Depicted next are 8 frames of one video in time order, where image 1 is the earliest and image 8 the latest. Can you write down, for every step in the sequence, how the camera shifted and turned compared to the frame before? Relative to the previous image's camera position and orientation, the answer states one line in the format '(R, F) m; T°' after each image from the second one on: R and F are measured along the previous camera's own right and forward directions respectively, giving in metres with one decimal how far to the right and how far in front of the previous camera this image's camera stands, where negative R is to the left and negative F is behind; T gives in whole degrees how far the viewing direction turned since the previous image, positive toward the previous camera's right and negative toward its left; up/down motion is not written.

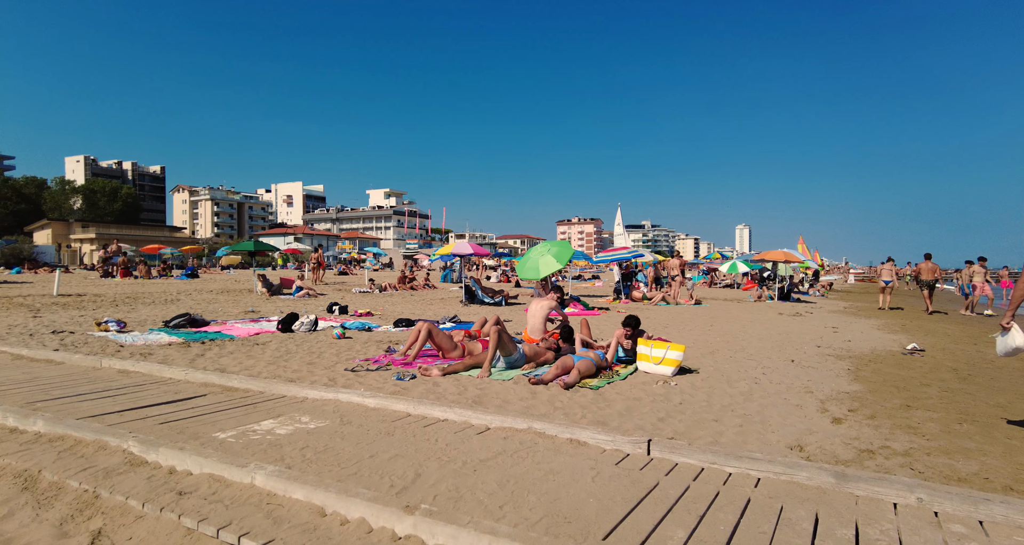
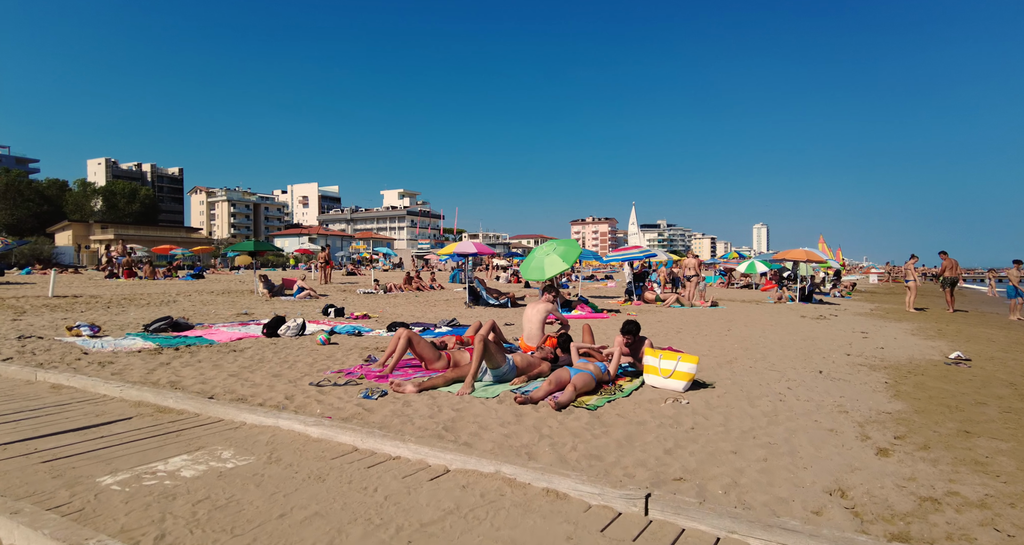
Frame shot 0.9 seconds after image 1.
(+0.3, +0.8) m; -2°
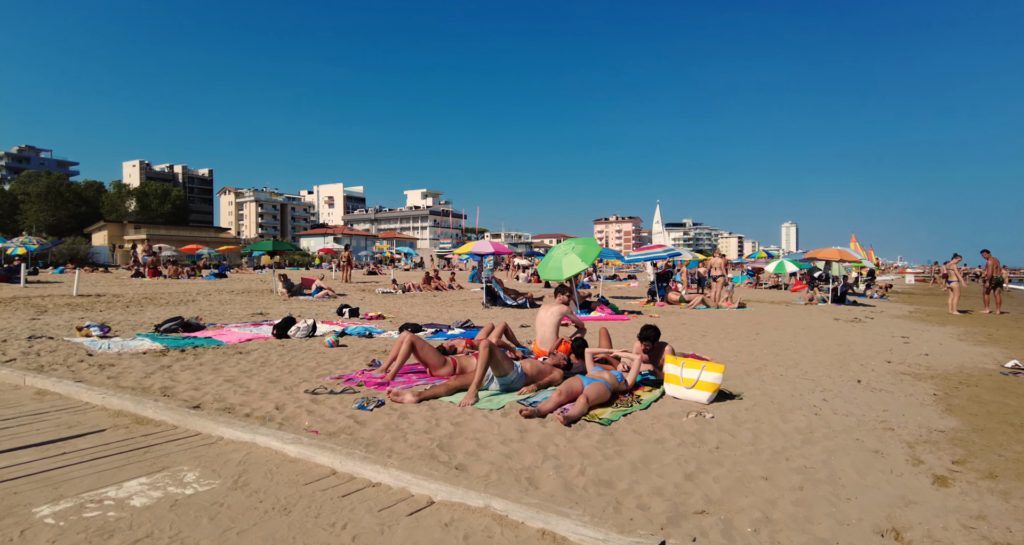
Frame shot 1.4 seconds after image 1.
(+0.1, +0.4) m; -2°
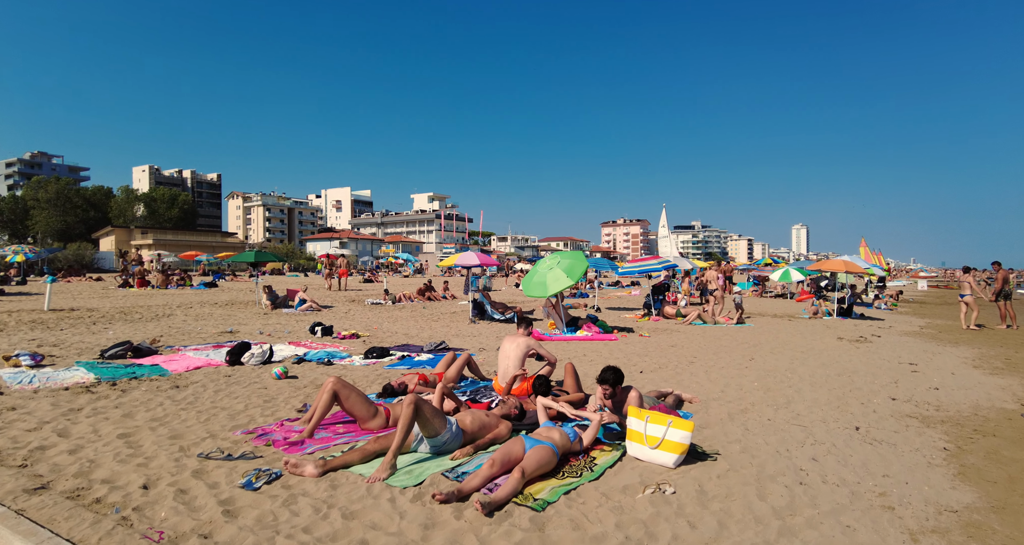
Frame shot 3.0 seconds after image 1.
(+0.6, +0.8) m; -1°
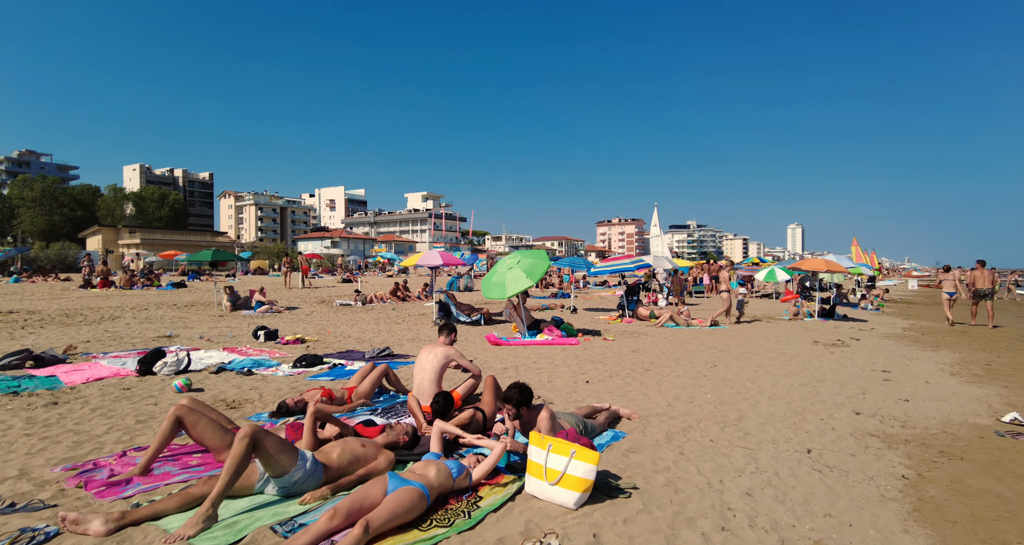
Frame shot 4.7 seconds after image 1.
(+0.9, +0.8) m; 0°
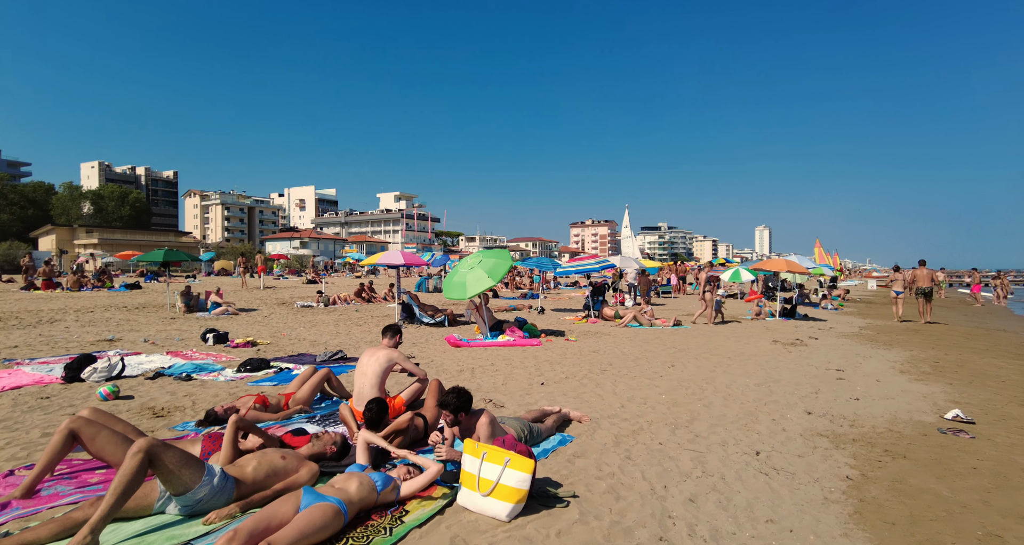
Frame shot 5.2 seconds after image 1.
(+0.3, +0.2) m; +3°
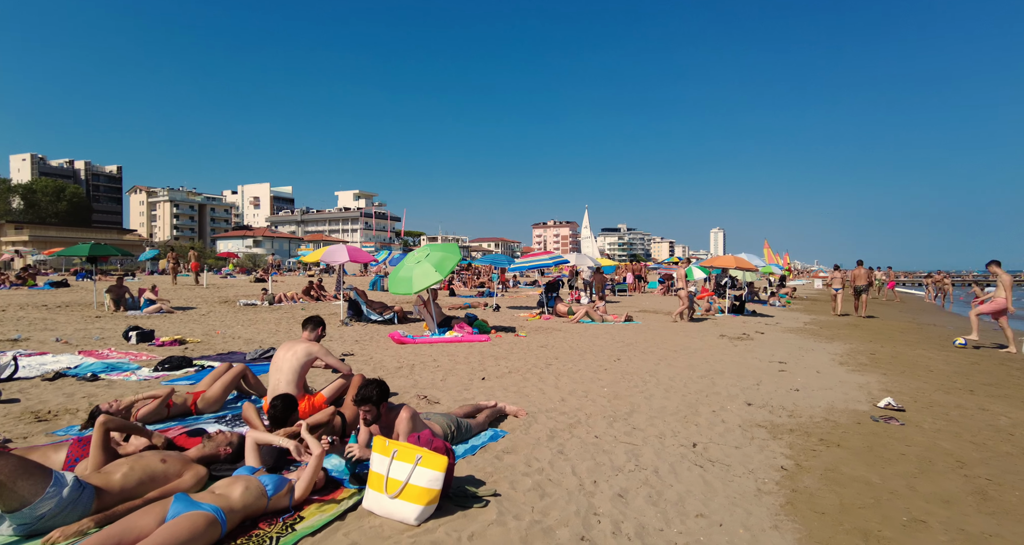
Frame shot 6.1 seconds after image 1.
(+0.3, +0.3) m; +4°
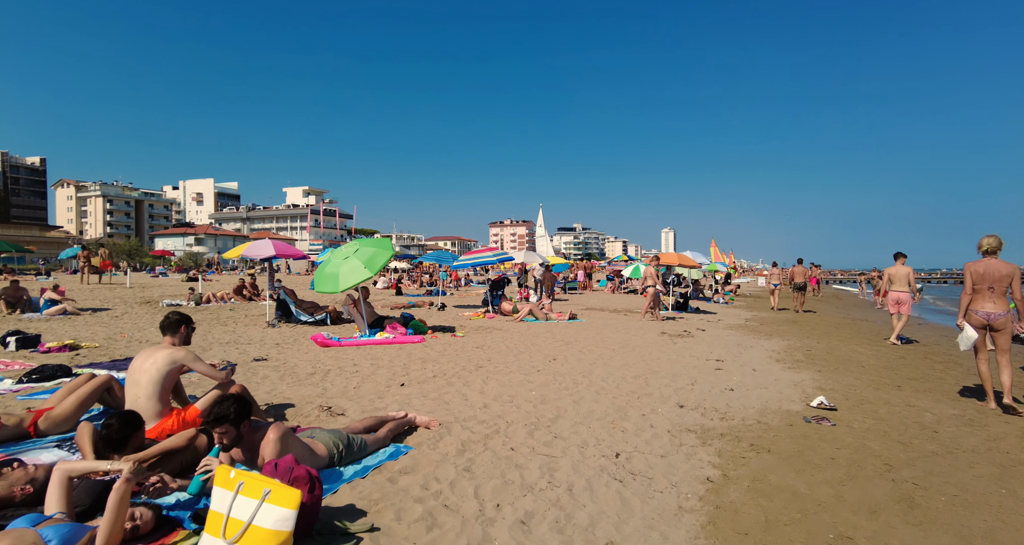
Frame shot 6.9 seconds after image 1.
(+0.4, +0.5) m; +5°
